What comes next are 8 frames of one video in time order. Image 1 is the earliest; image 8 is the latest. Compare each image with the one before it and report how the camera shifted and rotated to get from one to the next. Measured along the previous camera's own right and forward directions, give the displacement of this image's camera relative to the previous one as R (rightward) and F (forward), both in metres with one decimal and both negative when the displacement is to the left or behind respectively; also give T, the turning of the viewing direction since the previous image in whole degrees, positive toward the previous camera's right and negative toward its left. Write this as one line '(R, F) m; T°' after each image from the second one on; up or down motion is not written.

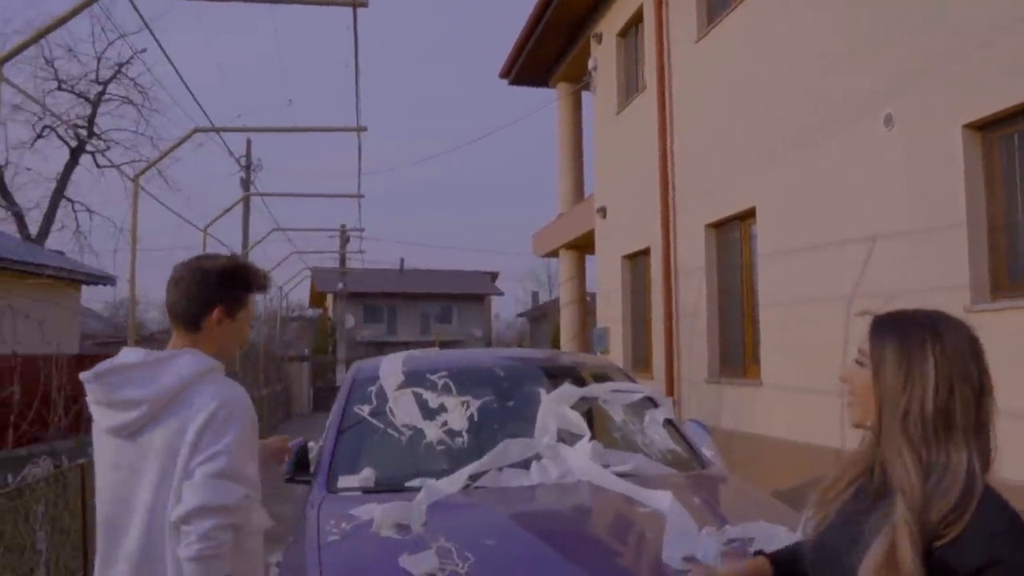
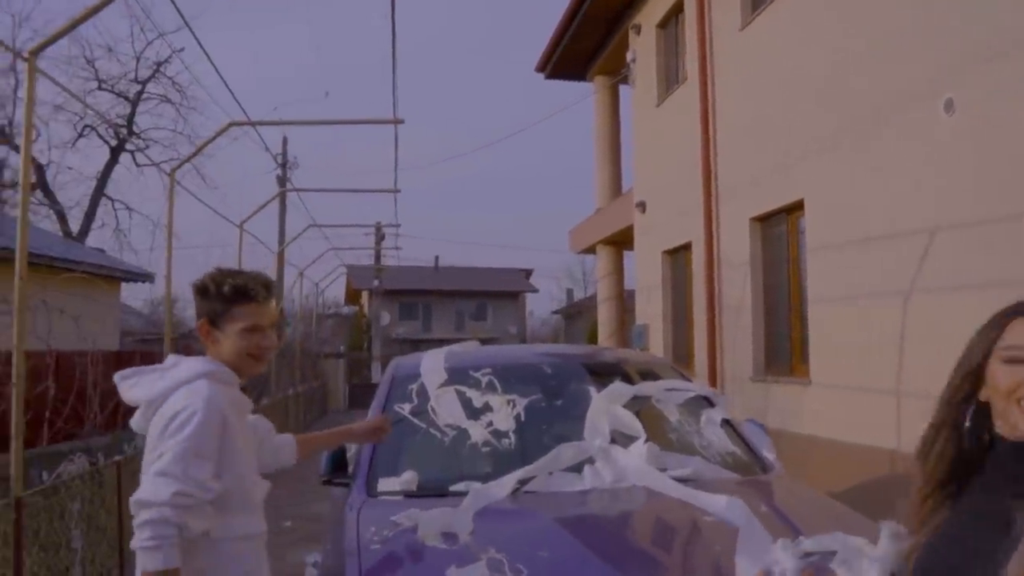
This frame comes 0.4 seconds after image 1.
(0.0, +0.2) m; -2°
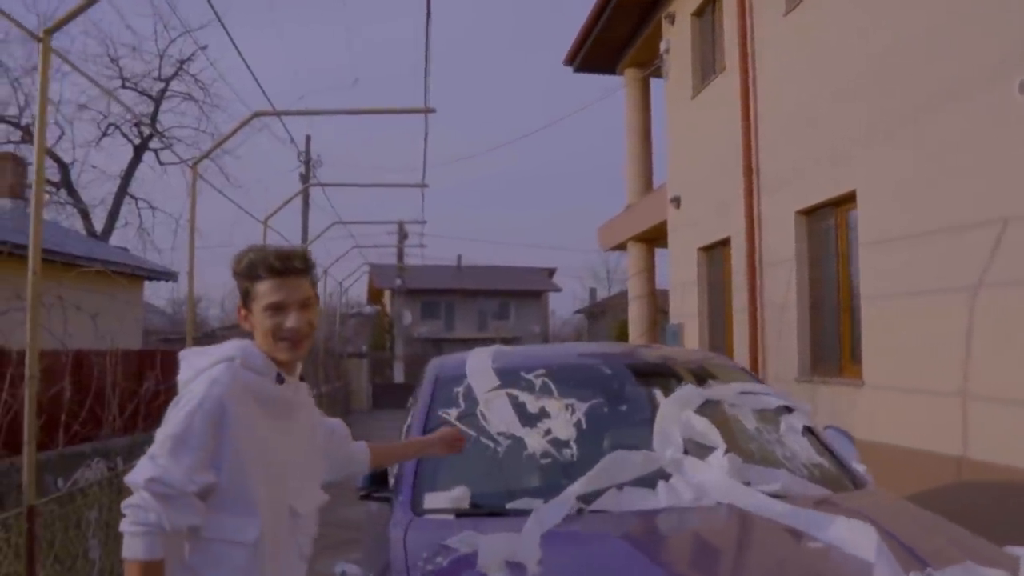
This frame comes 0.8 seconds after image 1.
(-0.1, +0.3) m; -1°
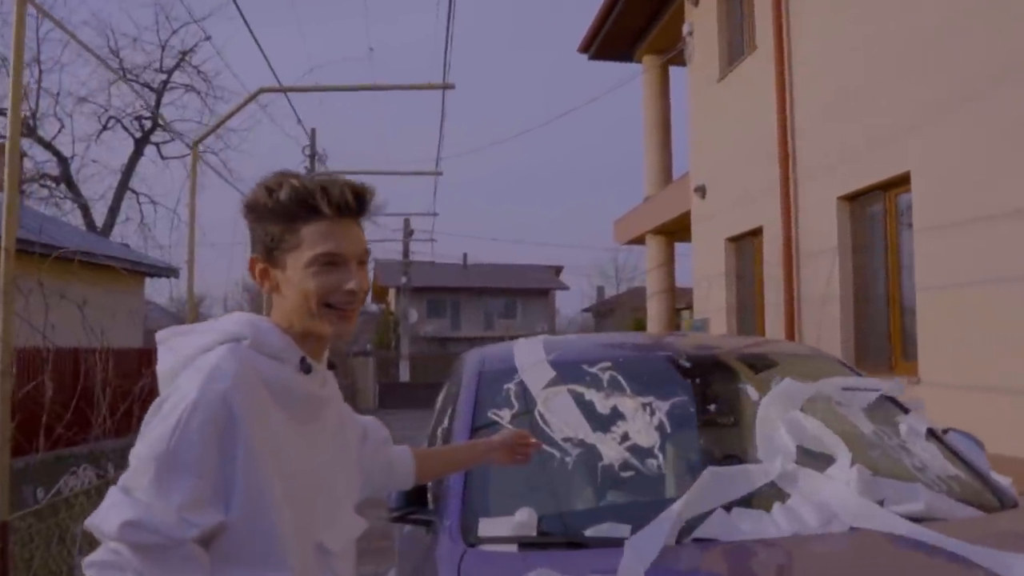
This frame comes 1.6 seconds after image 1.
(-0.1, +0.5) m; 0°
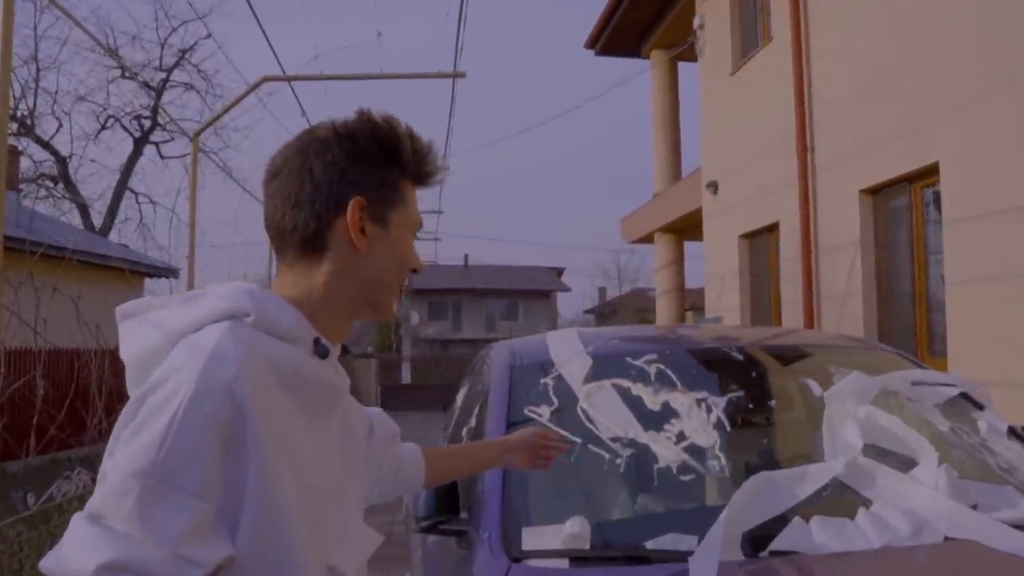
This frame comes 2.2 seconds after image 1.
(-0.1, +0.2) m; 0°
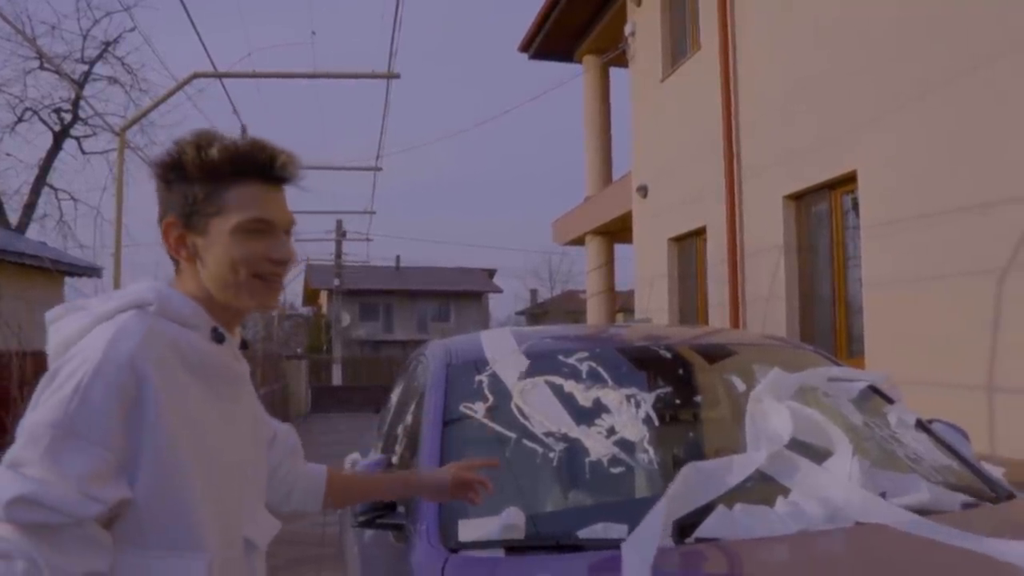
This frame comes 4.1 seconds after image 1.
(0.0, -0.1) m; +4°
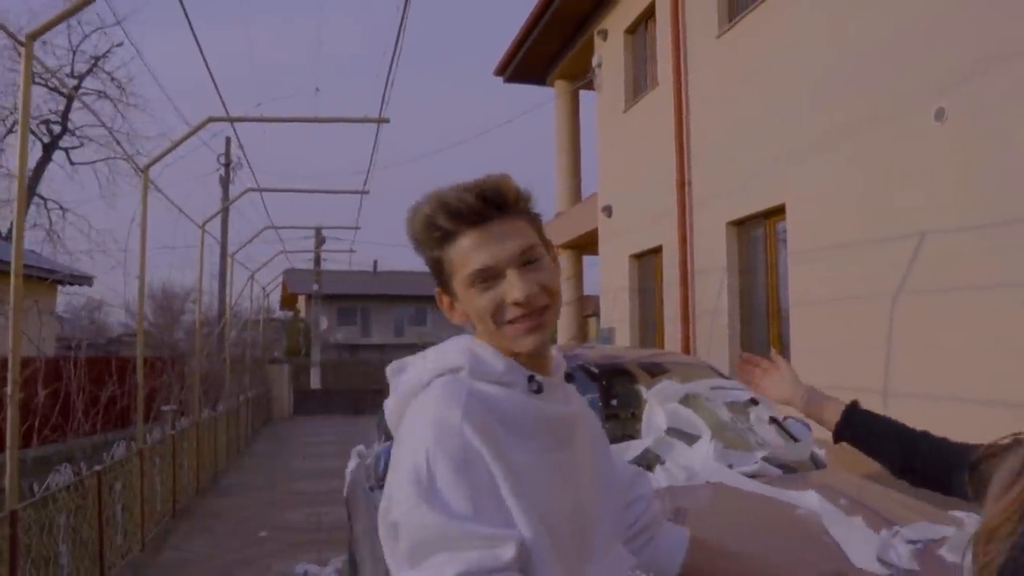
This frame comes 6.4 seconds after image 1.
(0.0, -1.0) m; +1°
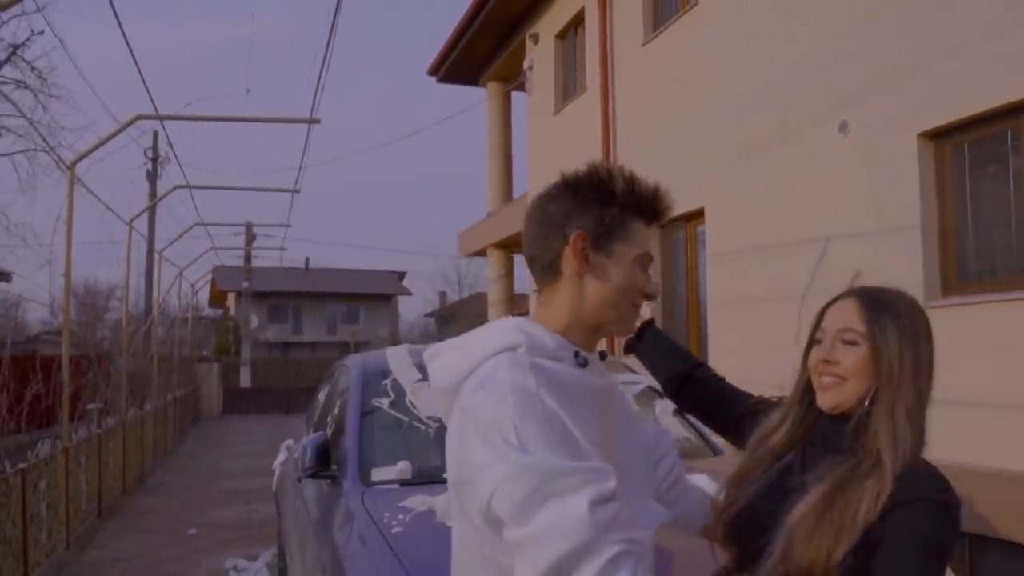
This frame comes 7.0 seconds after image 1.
(0.0, -0.2) m; +4°
